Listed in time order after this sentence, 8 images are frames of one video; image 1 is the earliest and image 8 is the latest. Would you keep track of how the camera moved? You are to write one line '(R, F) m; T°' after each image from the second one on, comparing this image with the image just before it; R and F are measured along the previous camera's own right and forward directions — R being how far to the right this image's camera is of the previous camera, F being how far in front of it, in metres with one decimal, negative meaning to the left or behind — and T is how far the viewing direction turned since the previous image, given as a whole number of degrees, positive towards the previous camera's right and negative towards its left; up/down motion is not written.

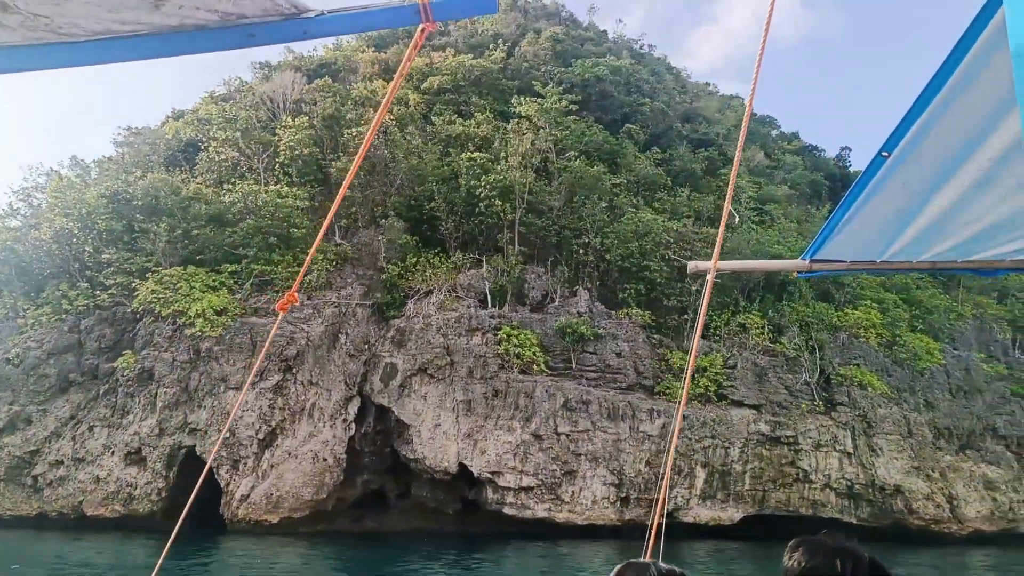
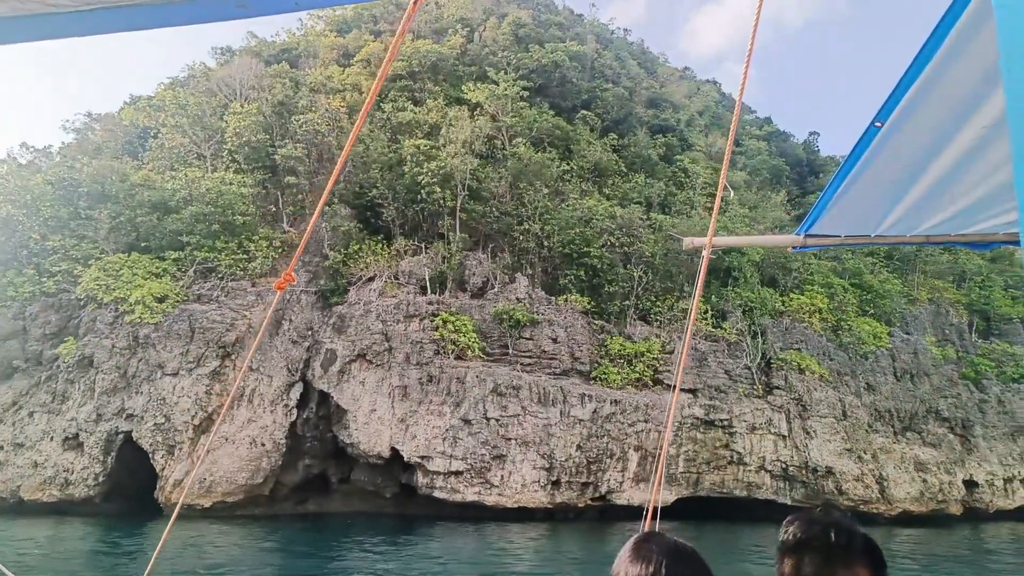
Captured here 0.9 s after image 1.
(+1.2, -0.1) m; 0°
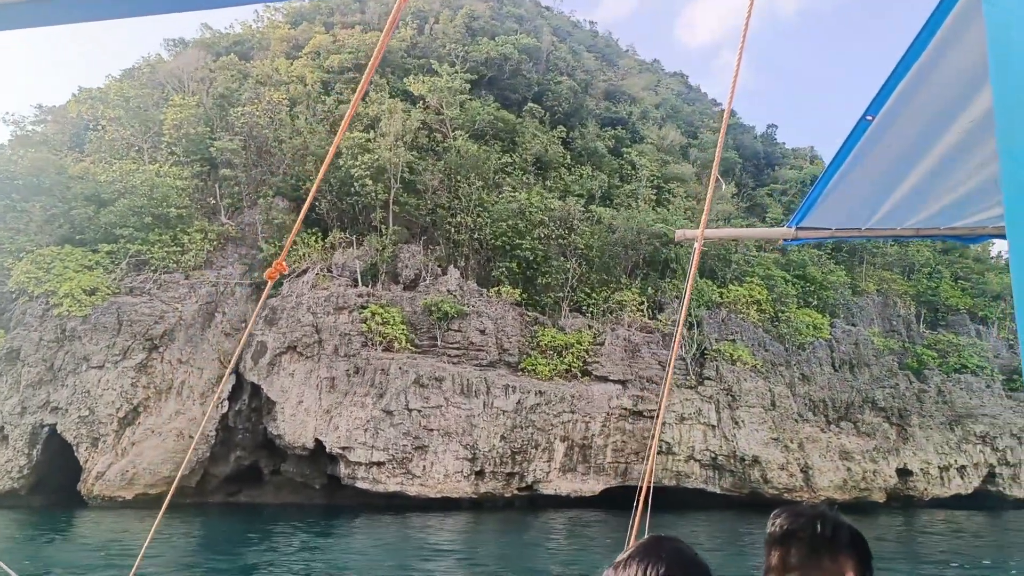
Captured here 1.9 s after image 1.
(+1.3, -0.1) m; +1°
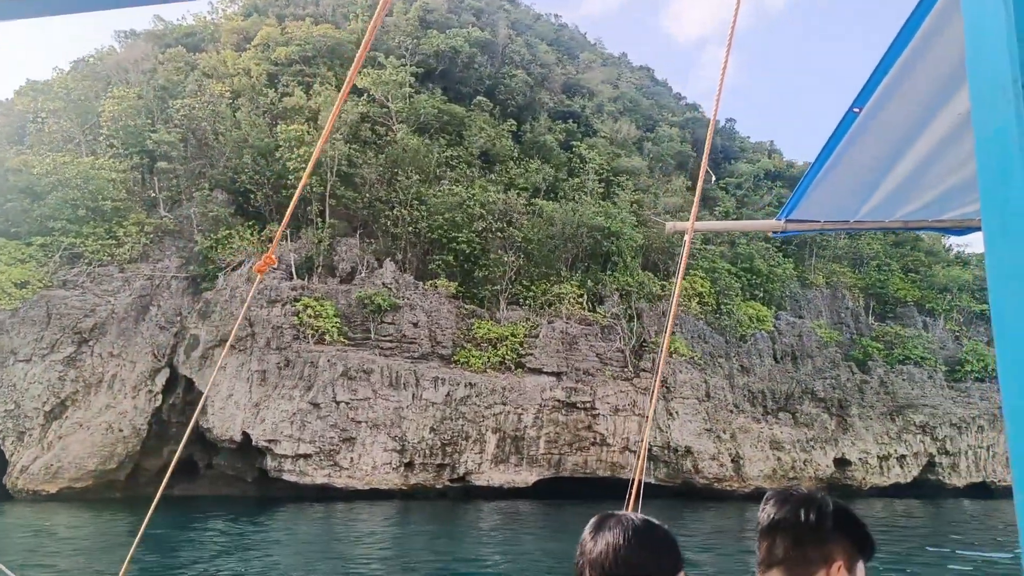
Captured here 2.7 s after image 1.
(+1.1, -0.1) m; +1°
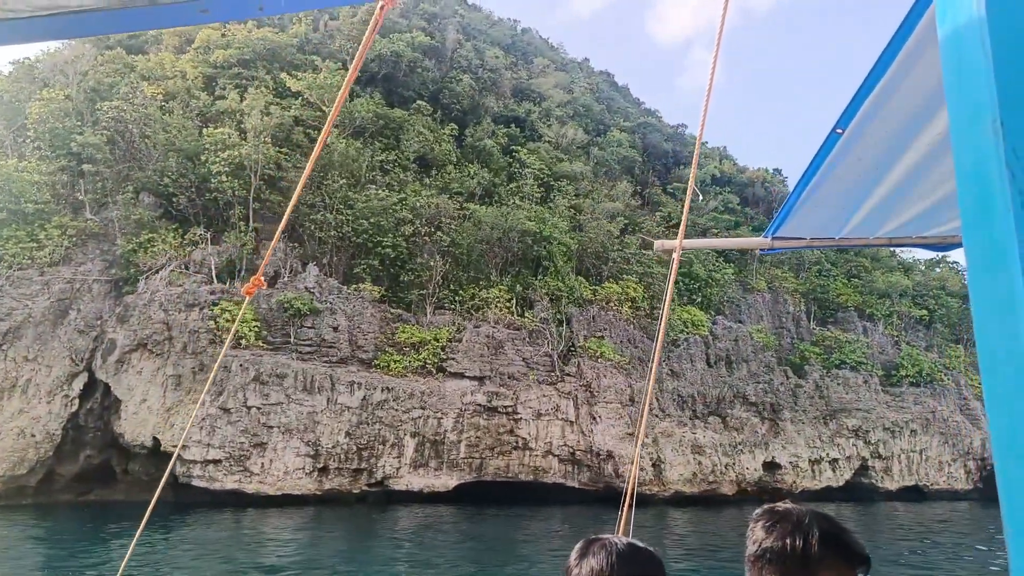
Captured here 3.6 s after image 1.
(+1.4, -0.1) m; +1°
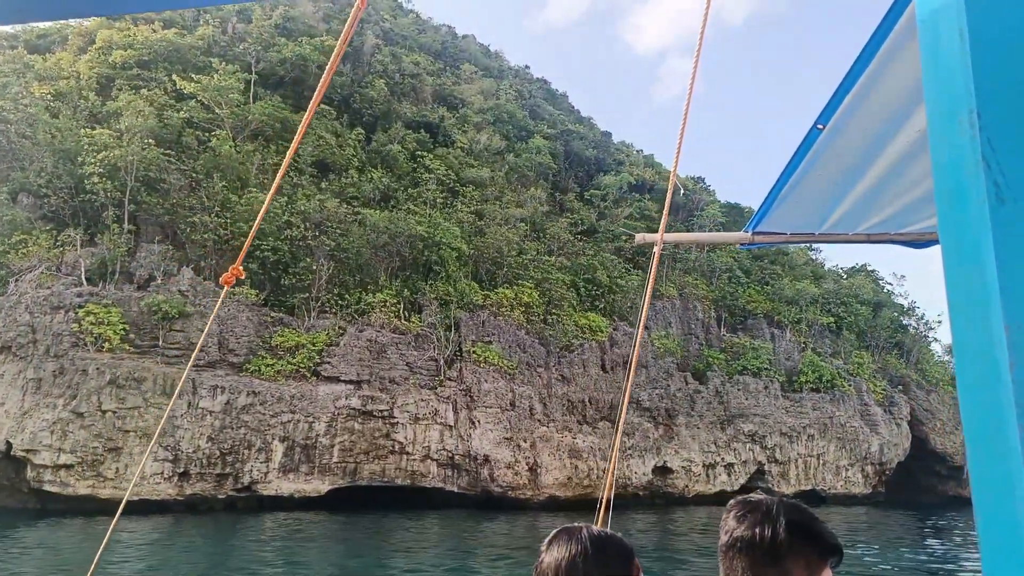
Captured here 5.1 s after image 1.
(+2.2, -0.1) m; +2°
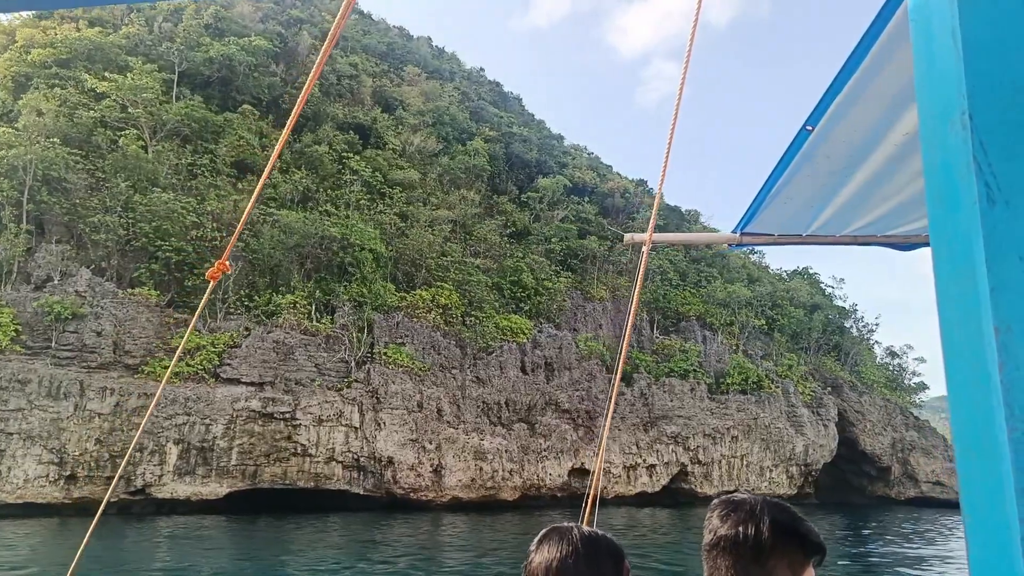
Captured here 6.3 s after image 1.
(+1.8, 0.0) m; +1°
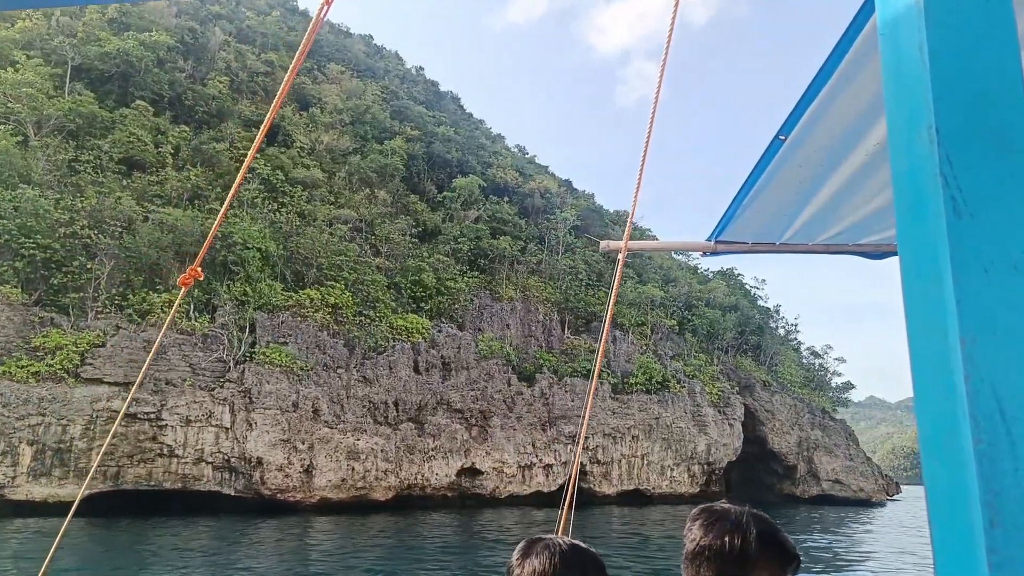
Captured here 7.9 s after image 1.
(+2.4, 0.0) m; +2°
